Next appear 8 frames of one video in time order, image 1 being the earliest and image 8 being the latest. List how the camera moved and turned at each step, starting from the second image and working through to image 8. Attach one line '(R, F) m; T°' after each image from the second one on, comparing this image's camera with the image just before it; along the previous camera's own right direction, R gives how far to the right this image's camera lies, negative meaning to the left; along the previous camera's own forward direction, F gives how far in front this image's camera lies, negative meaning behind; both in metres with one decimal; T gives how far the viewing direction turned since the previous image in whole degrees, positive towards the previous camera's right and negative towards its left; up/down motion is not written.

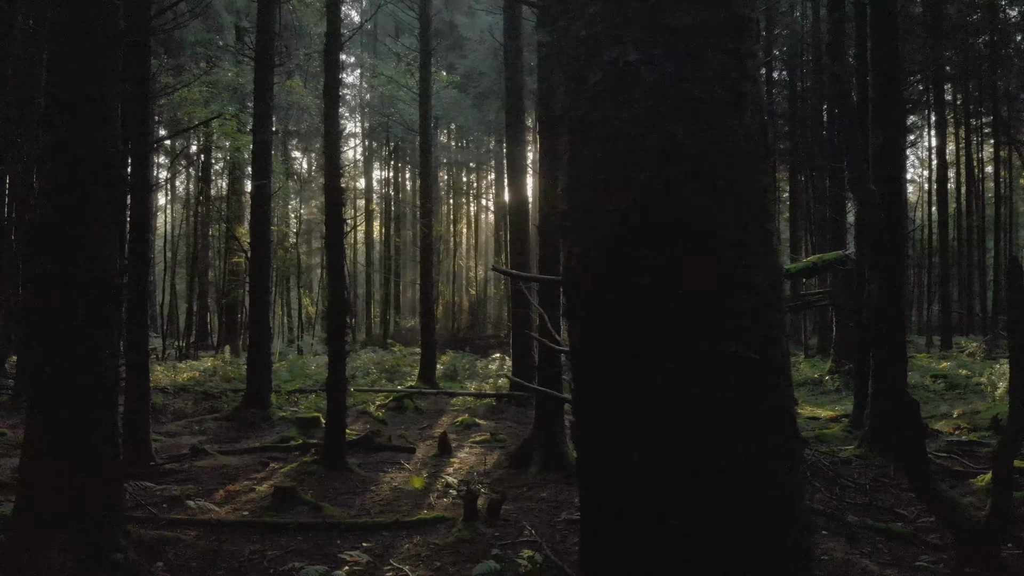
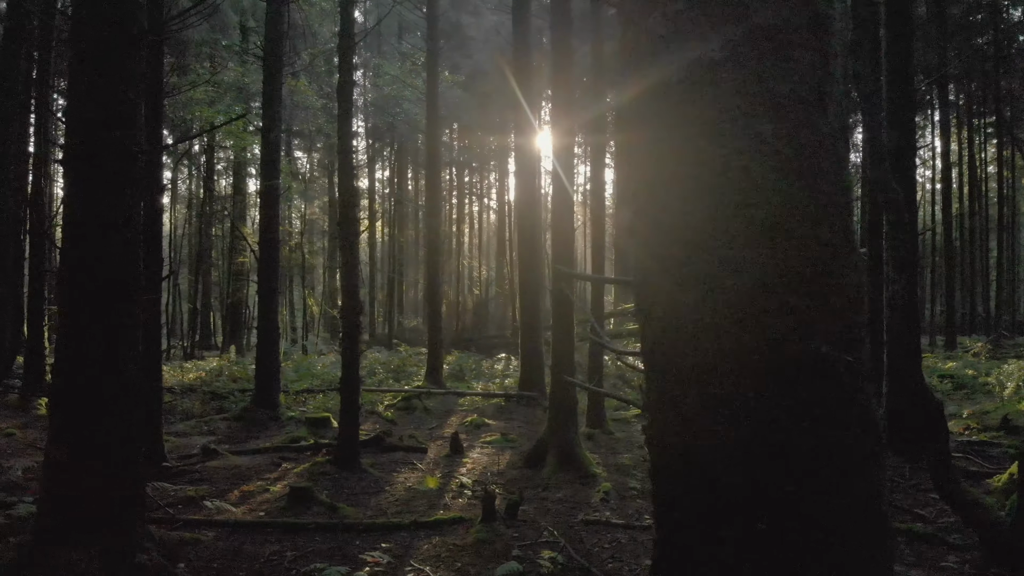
(-0.2, 0.0) m; 0°
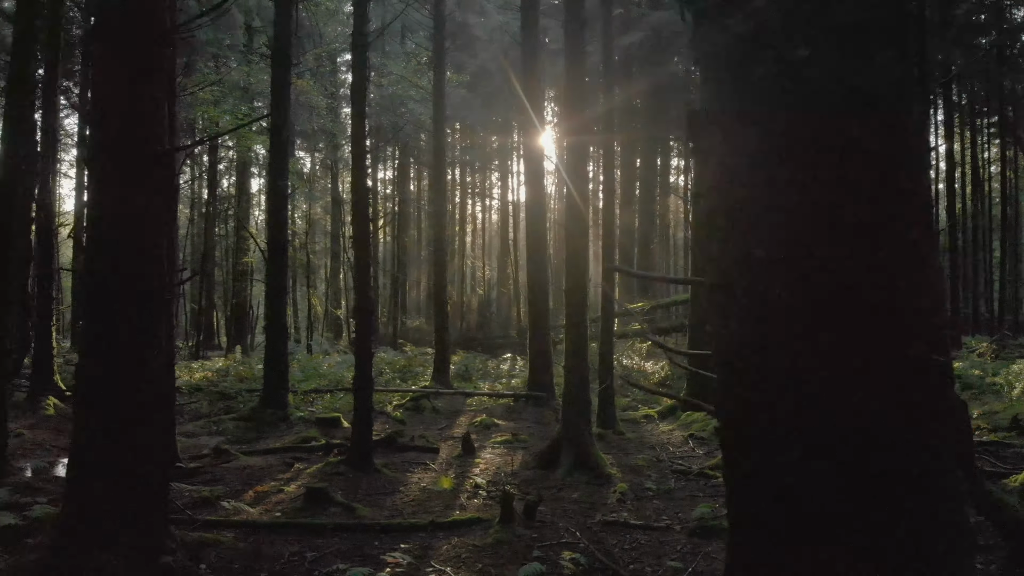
(-0.2, 0.0) m; 0°
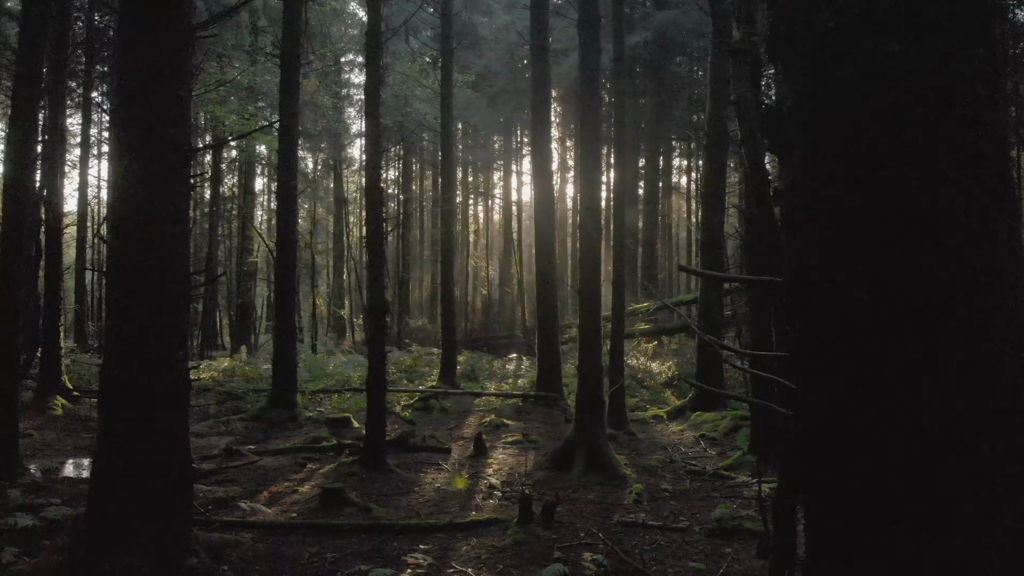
(-0.2, 0.0) m; 0°
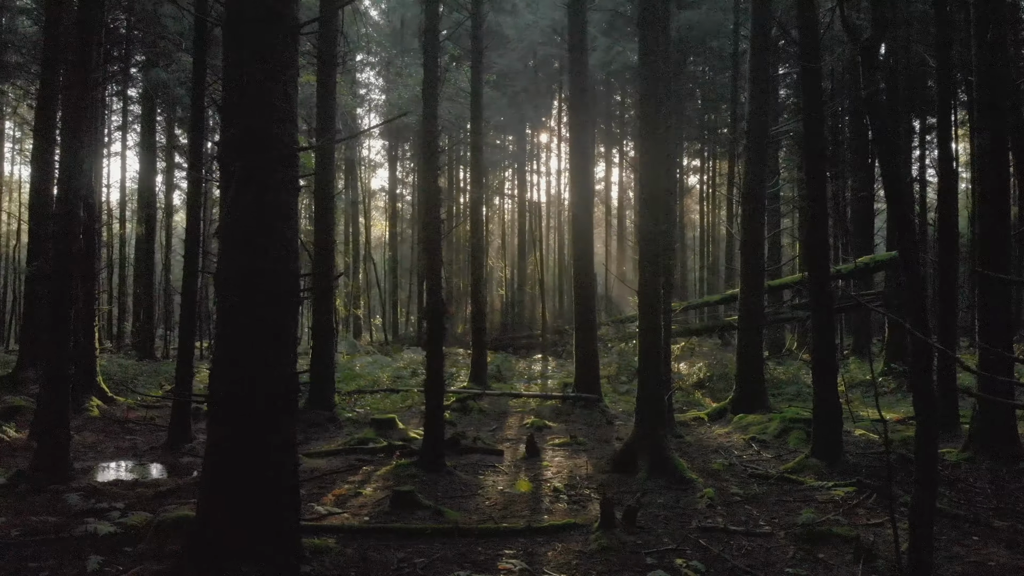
(-0.8, +0.1) m; 0°
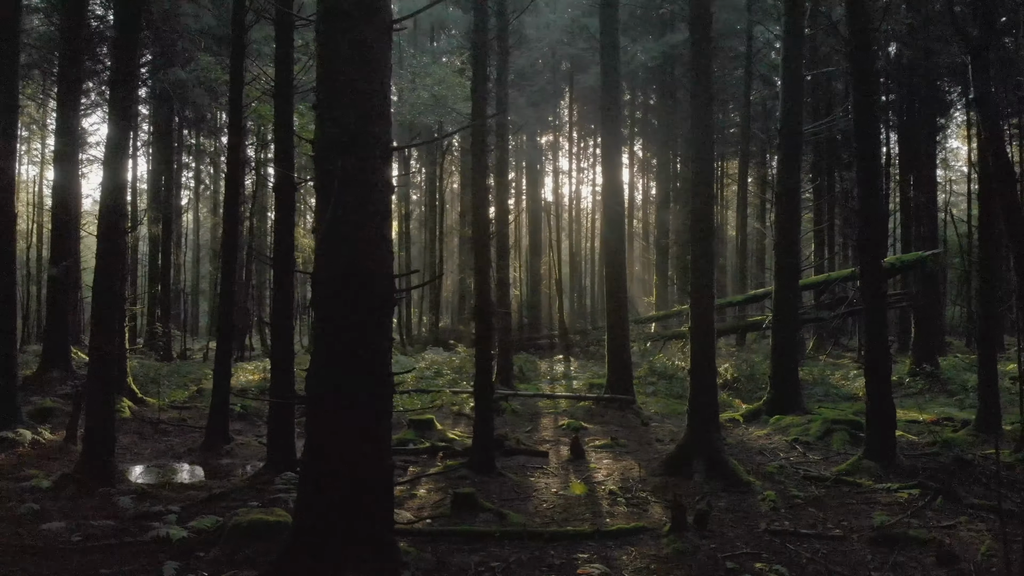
(-0.6, +0.1) m; 0°
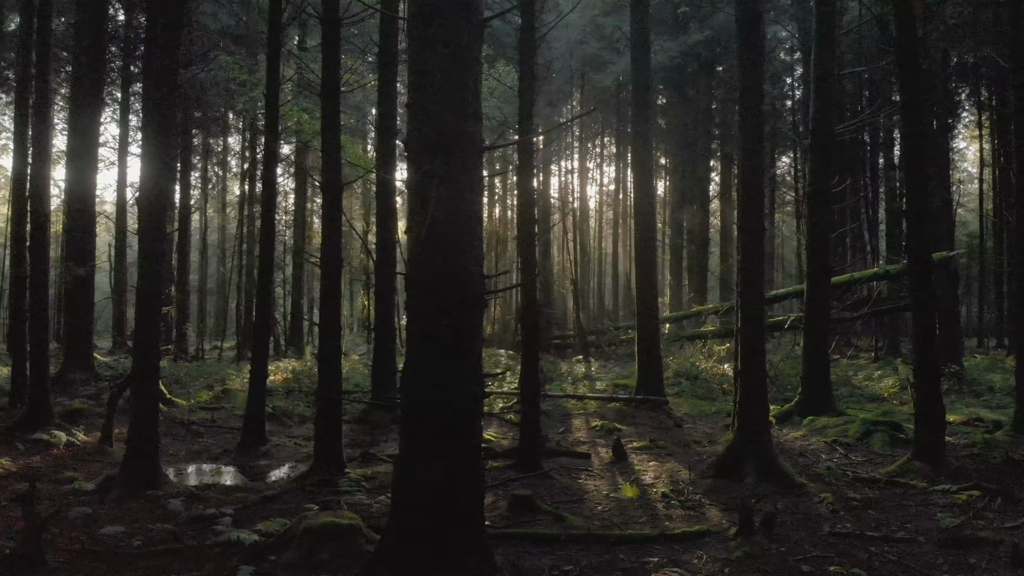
(-0.6, 0.0) m; 0°
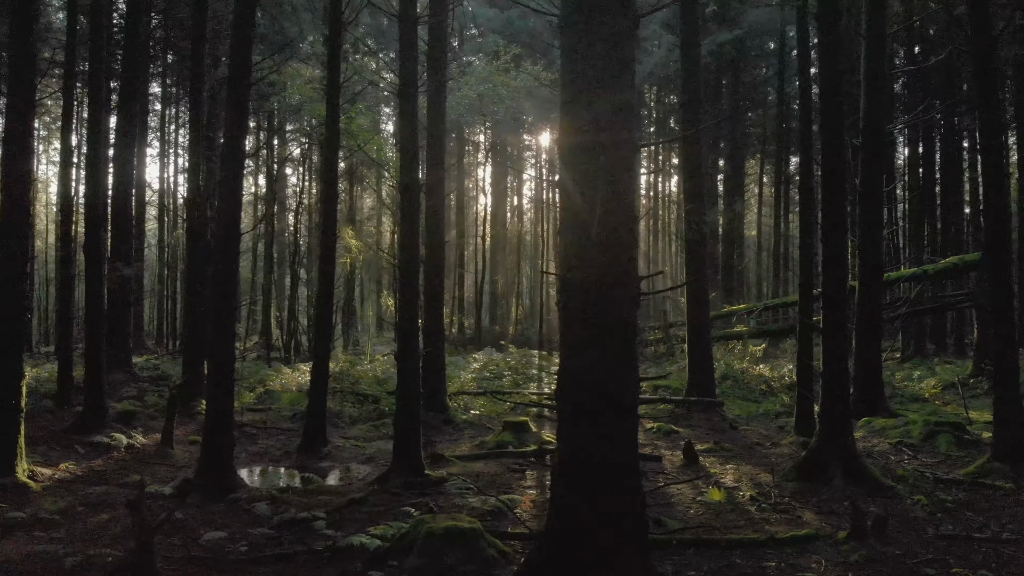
(-1.0, +0.1) m; 0°
